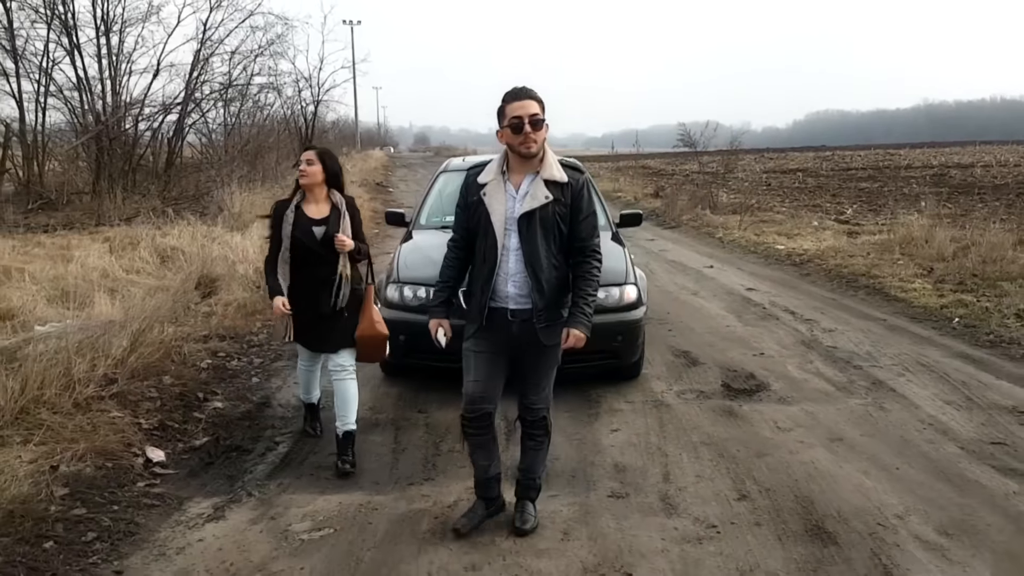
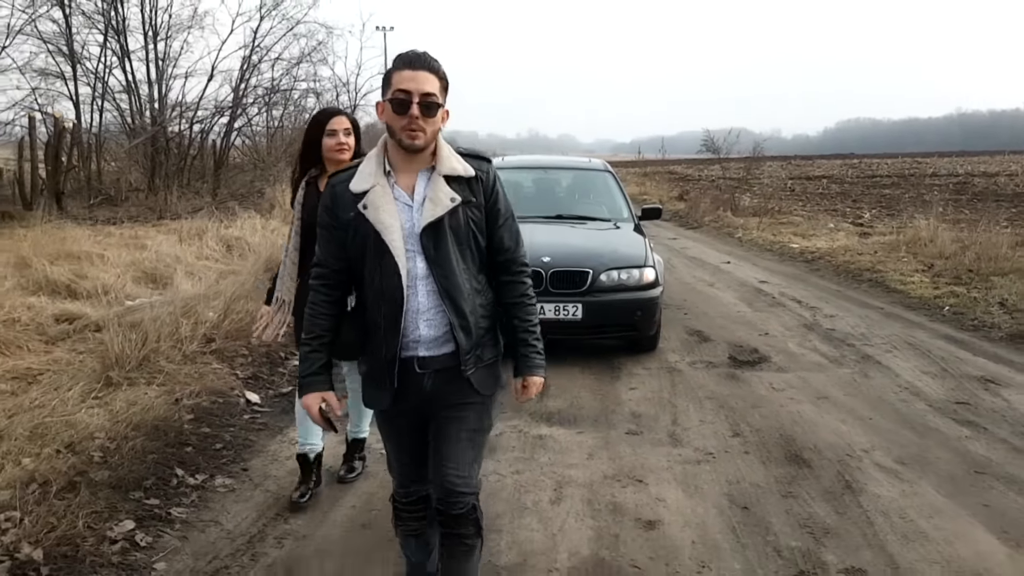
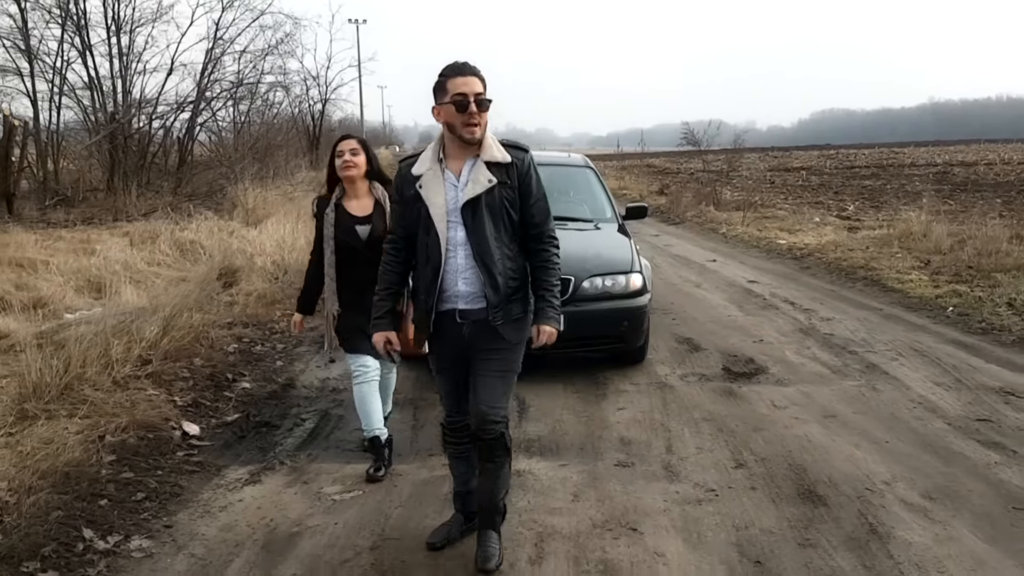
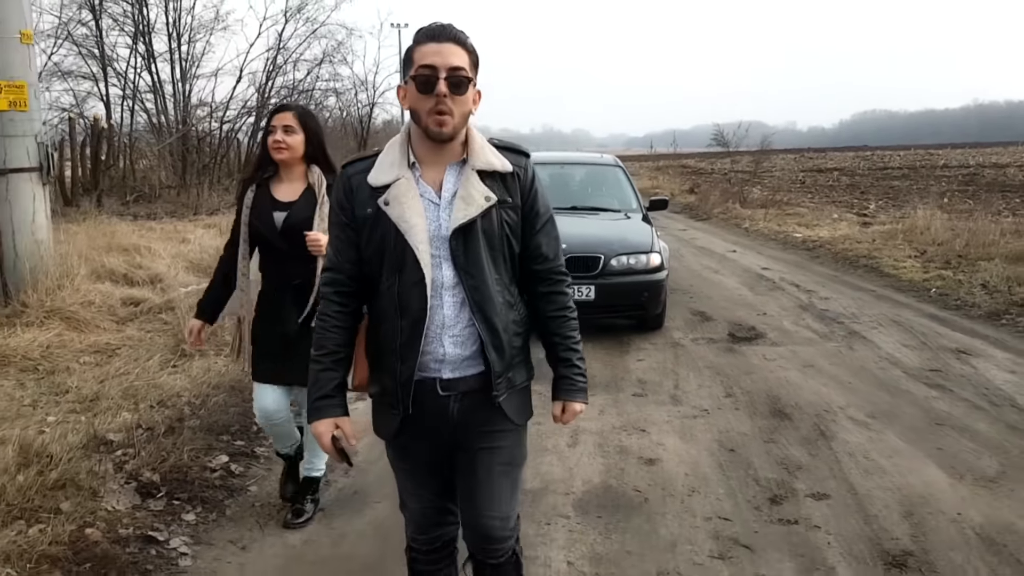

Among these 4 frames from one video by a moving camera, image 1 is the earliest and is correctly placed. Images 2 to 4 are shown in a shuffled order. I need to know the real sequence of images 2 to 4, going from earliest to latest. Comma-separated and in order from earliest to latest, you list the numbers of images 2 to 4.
3, 2, 4
